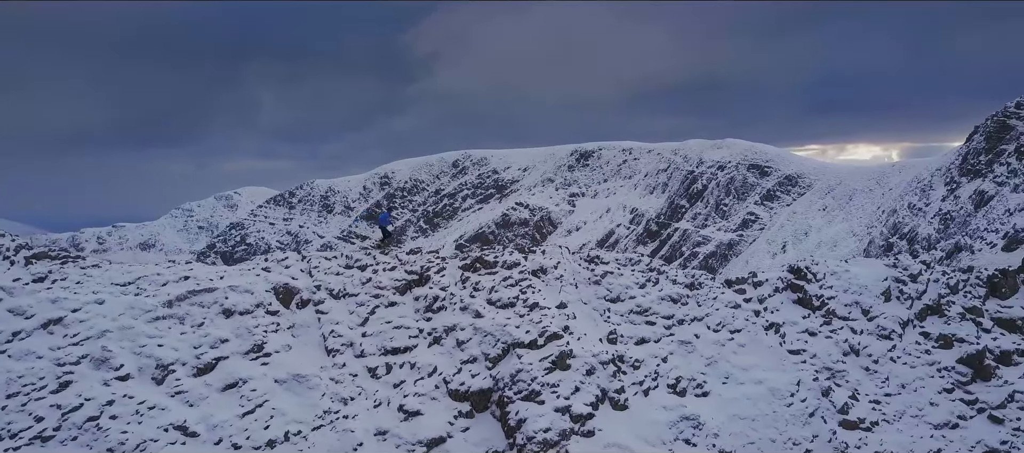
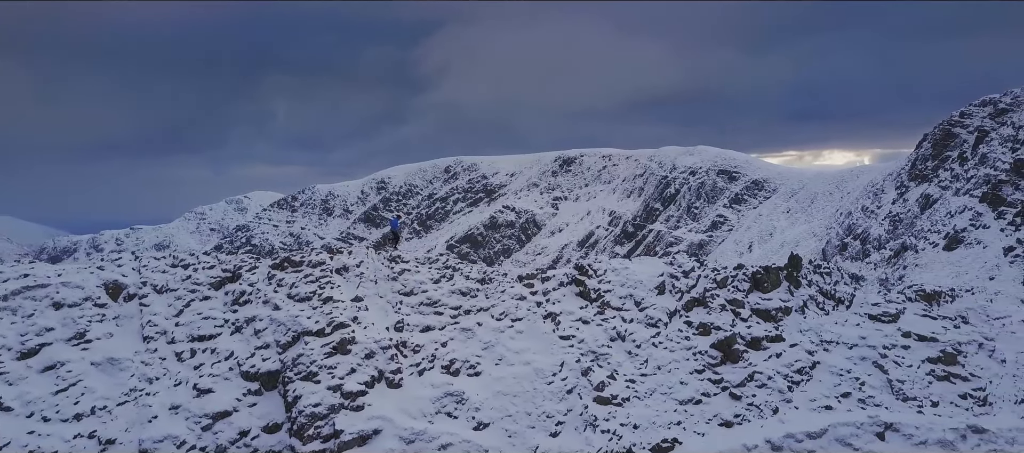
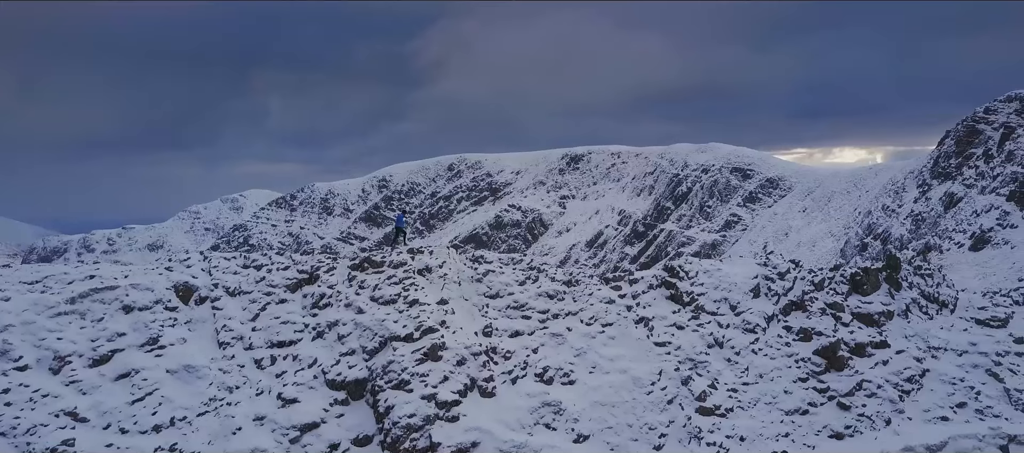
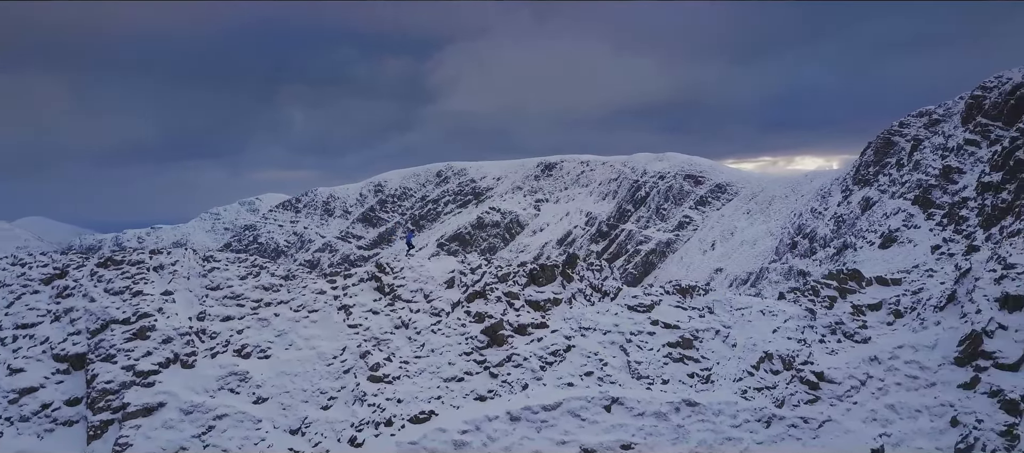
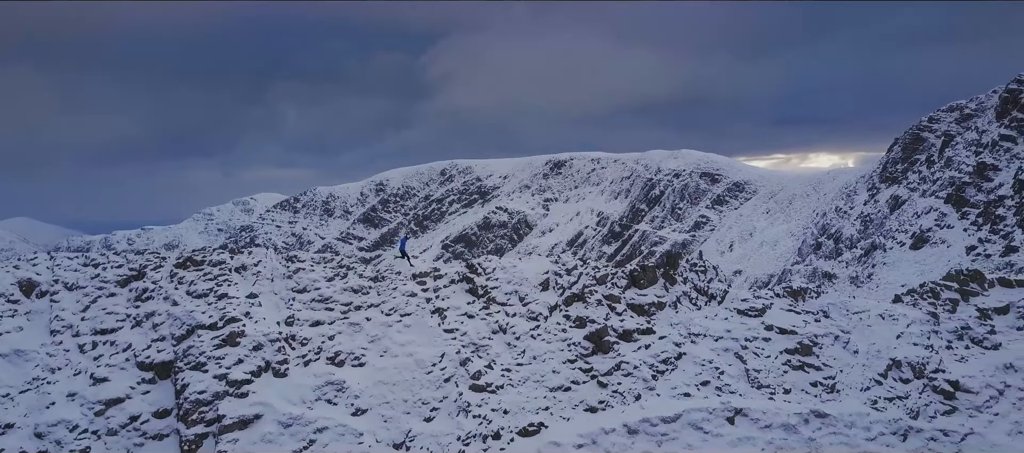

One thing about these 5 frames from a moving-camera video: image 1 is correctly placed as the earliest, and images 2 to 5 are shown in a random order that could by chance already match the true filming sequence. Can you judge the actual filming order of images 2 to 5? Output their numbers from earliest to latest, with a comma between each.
3, 2, 5, 4
